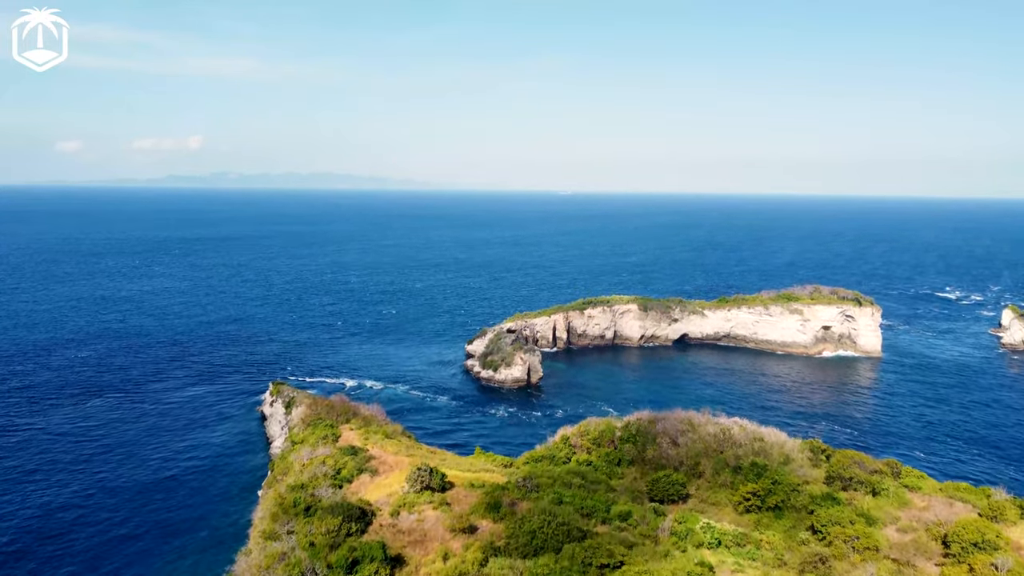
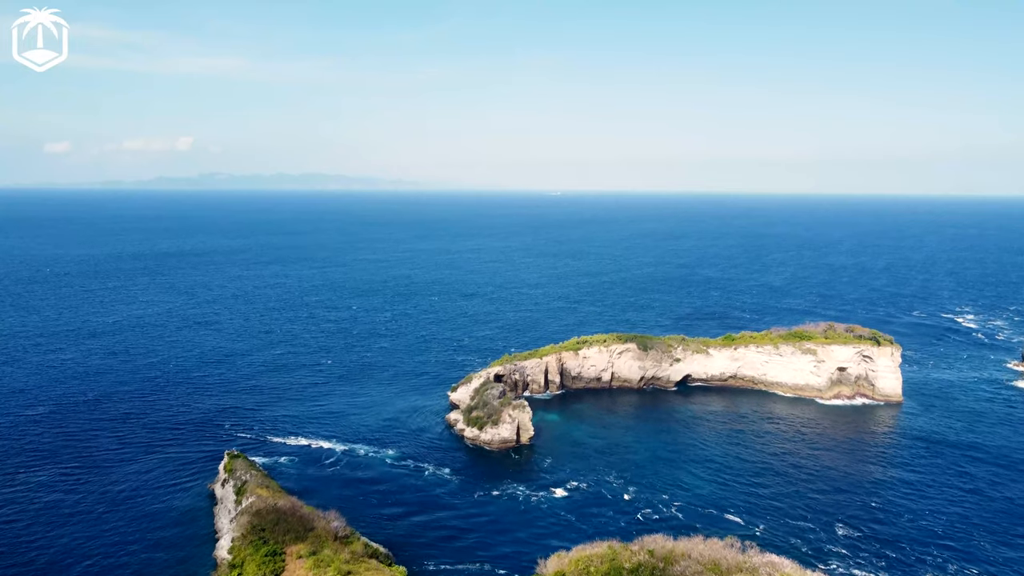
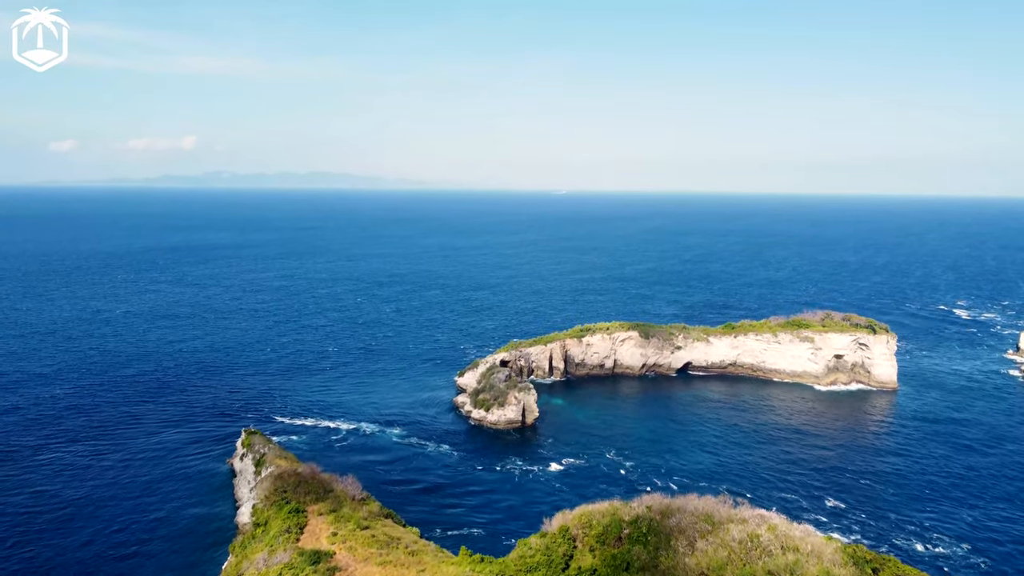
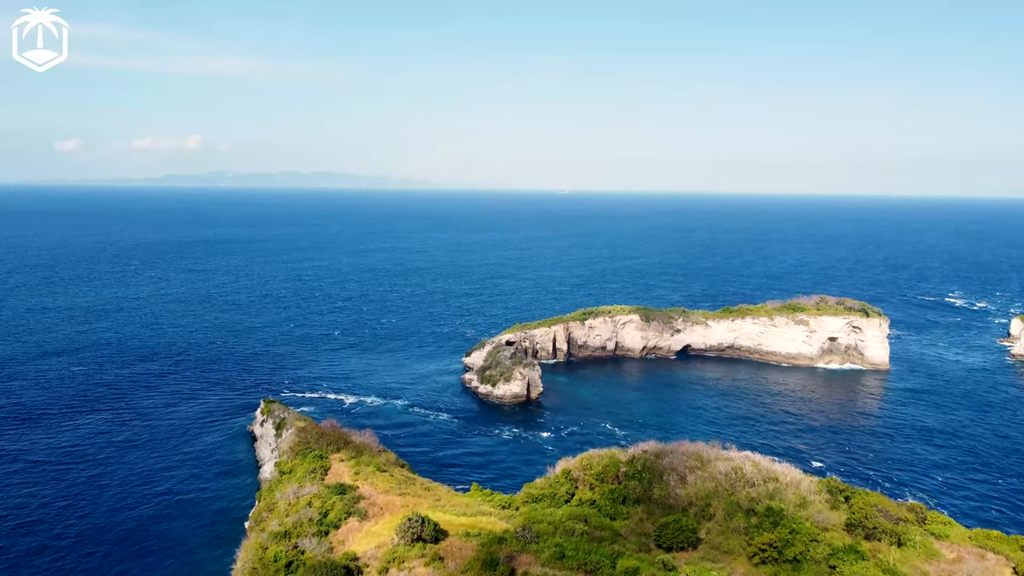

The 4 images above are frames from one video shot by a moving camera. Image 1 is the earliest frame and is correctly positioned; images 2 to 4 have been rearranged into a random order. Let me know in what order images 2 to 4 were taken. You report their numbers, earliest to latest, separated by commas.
4, 3, 2
